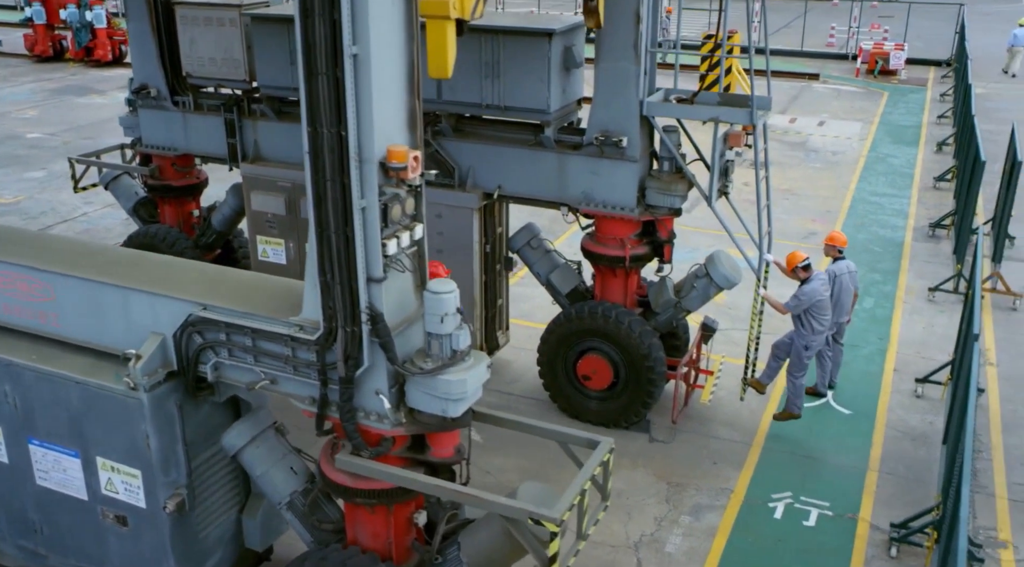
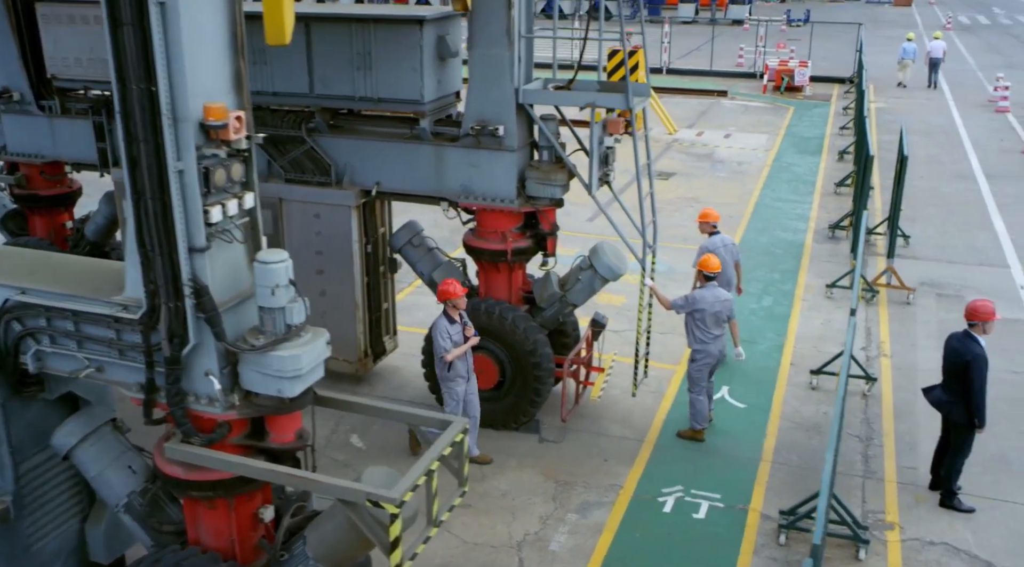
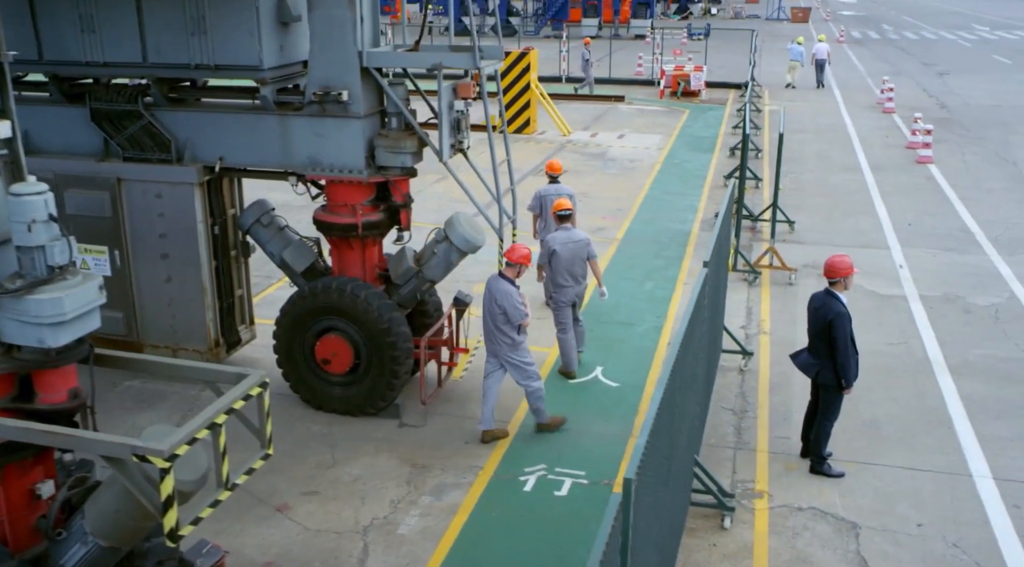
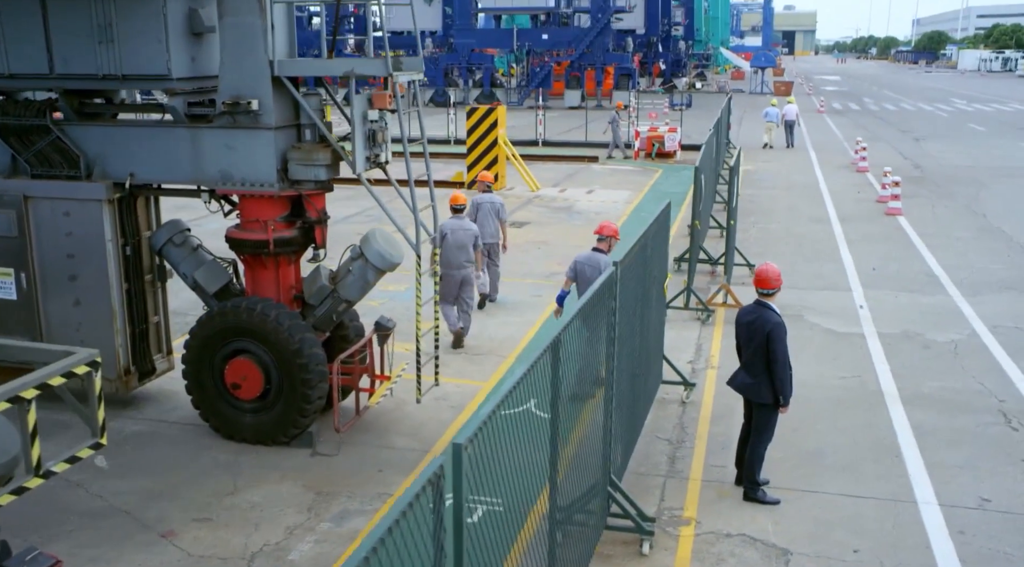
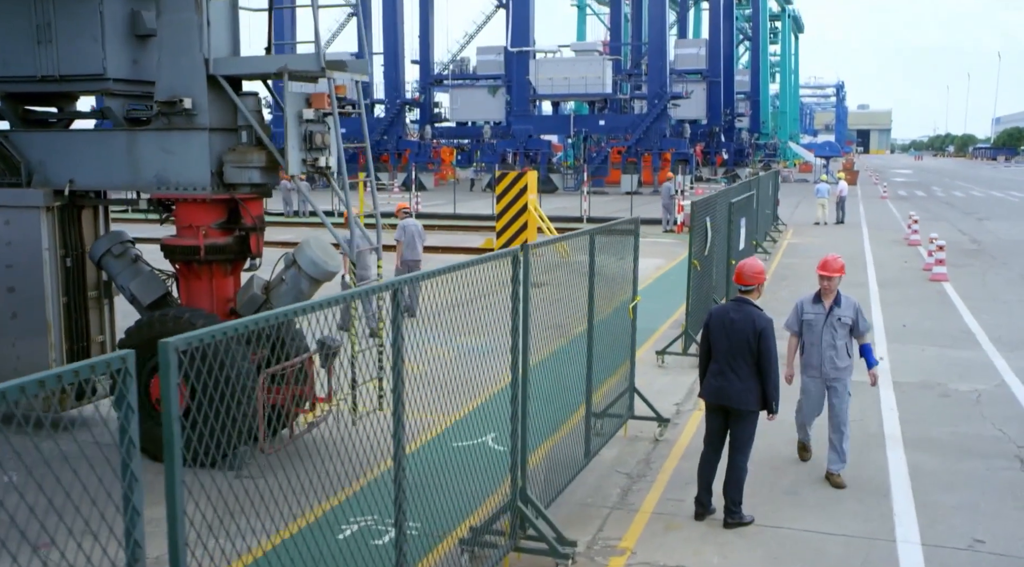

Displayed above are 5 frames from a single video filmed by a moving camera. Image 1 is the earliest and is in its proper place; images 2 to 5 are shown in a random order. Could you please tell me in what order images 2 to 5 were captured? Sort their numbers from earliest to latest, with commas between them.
2, 3, 4, 5
